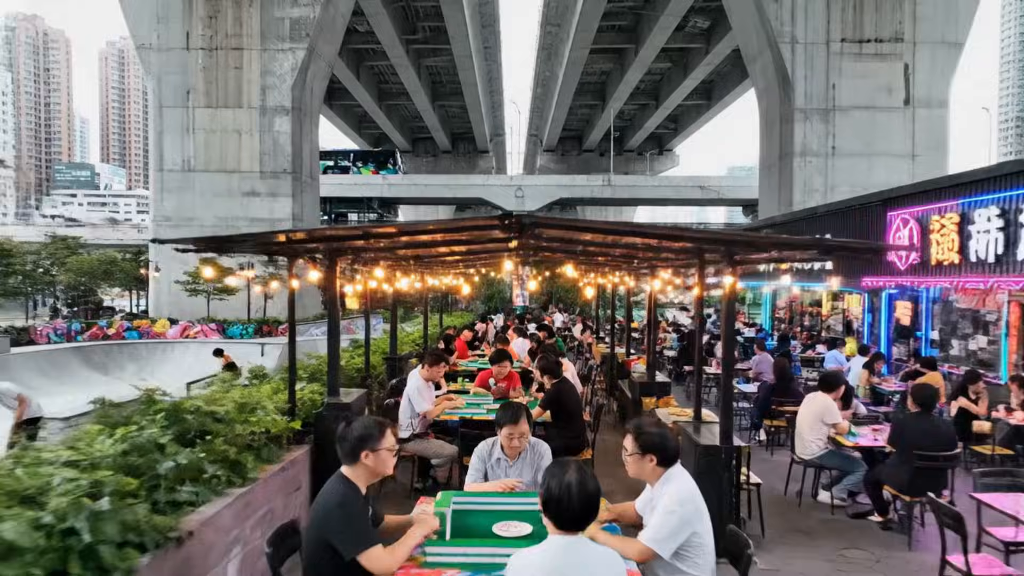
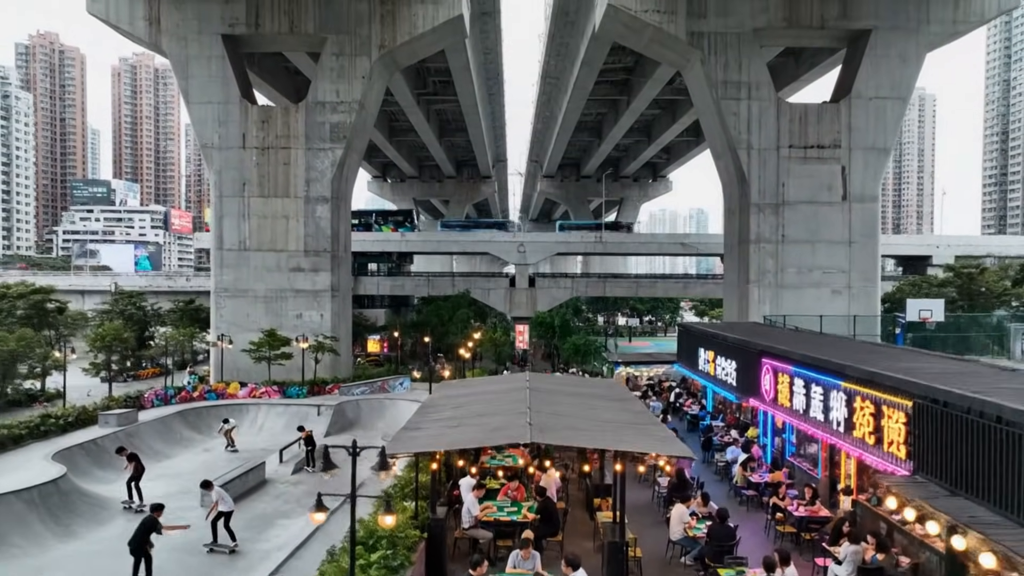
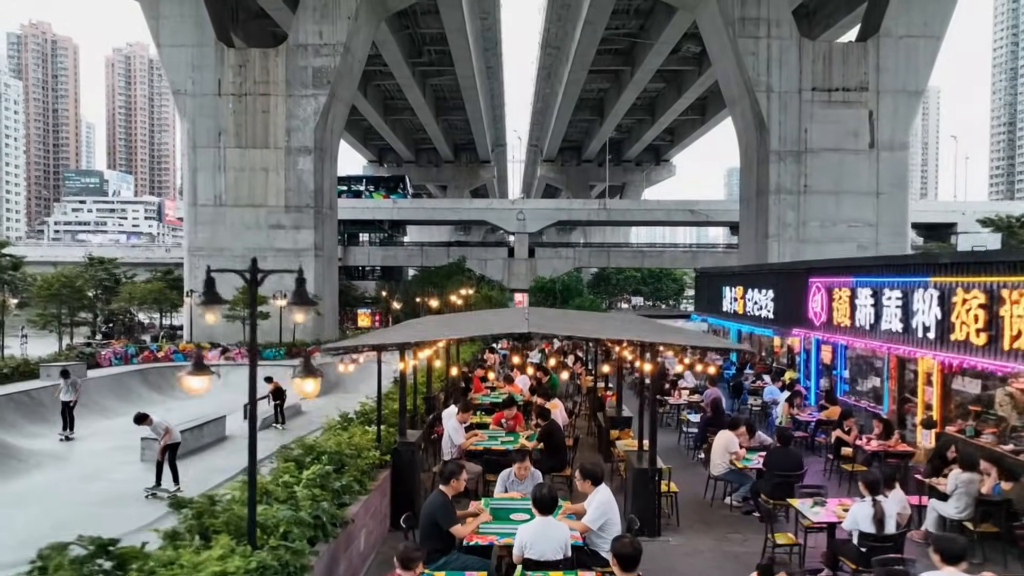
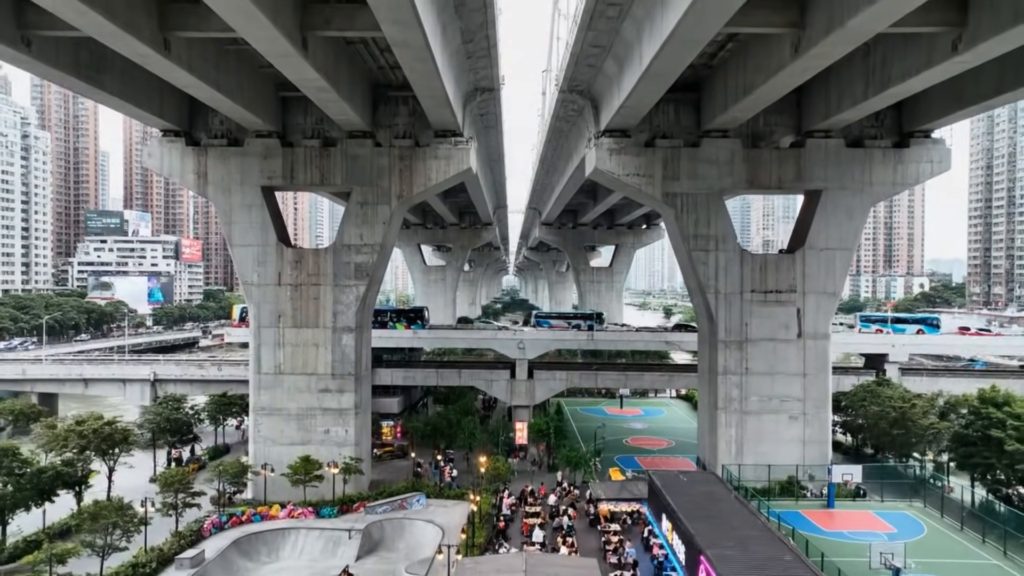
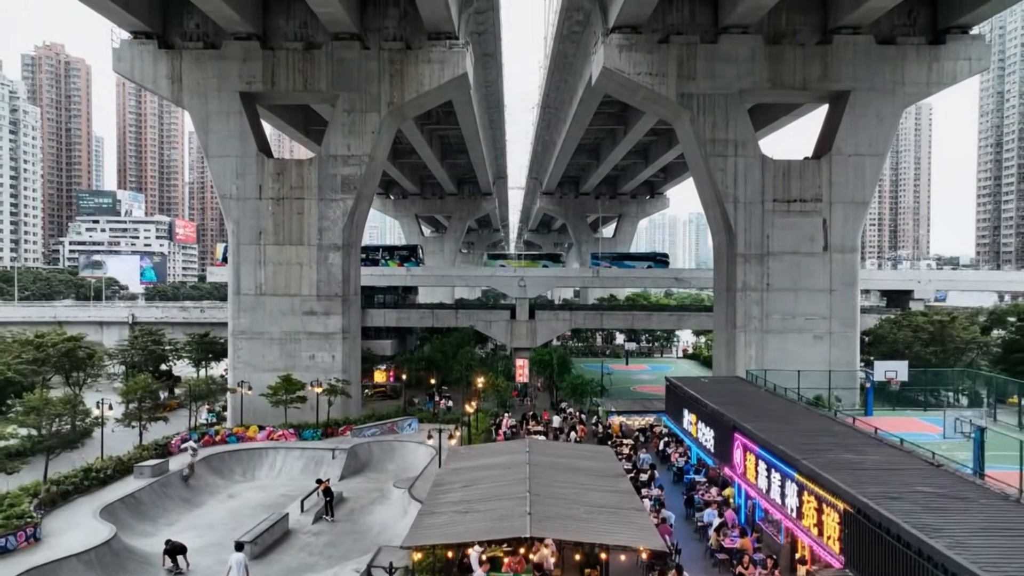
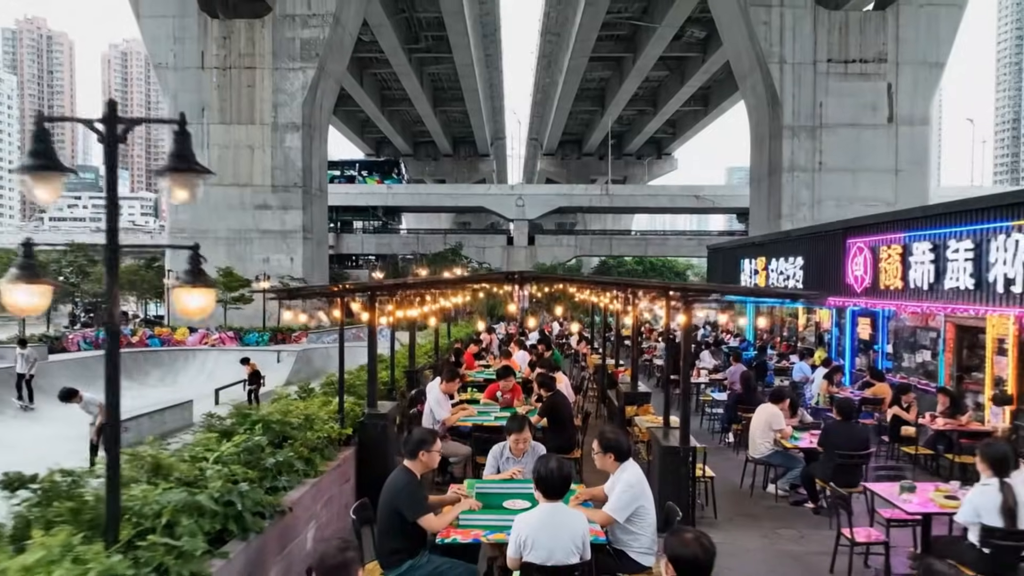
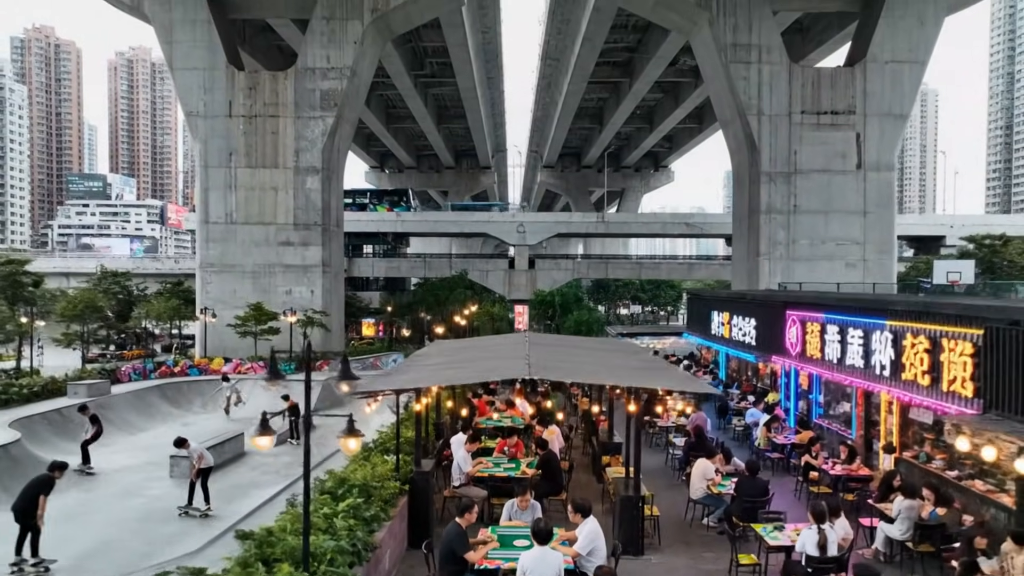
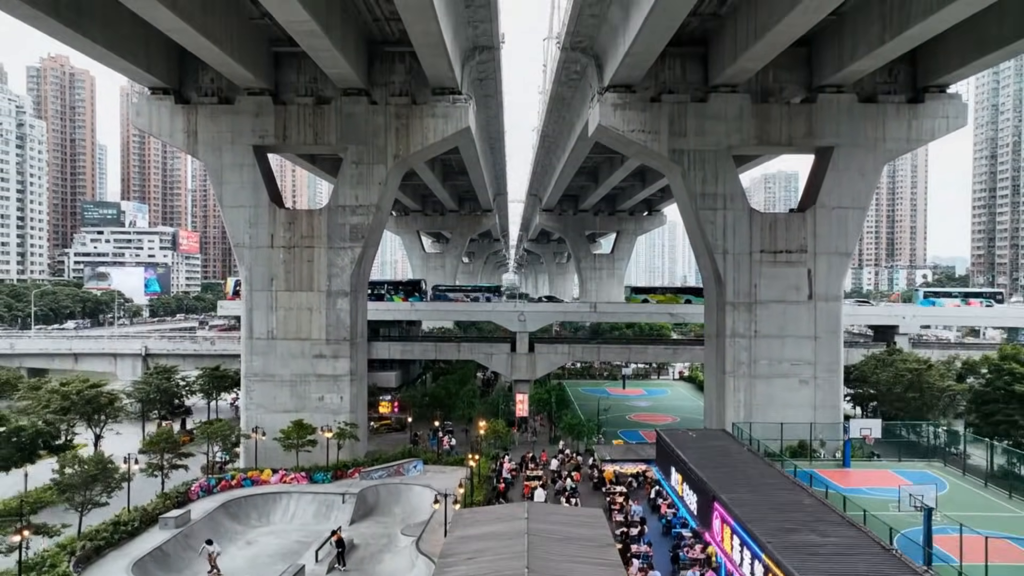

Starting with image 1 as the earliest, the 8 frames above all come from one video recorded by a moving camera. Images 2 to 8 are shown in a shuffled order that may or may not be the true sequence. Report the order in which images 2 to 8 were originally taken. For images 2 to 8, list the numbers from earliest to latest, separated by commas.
6, 3, 7, 2, 5, 8, 4
